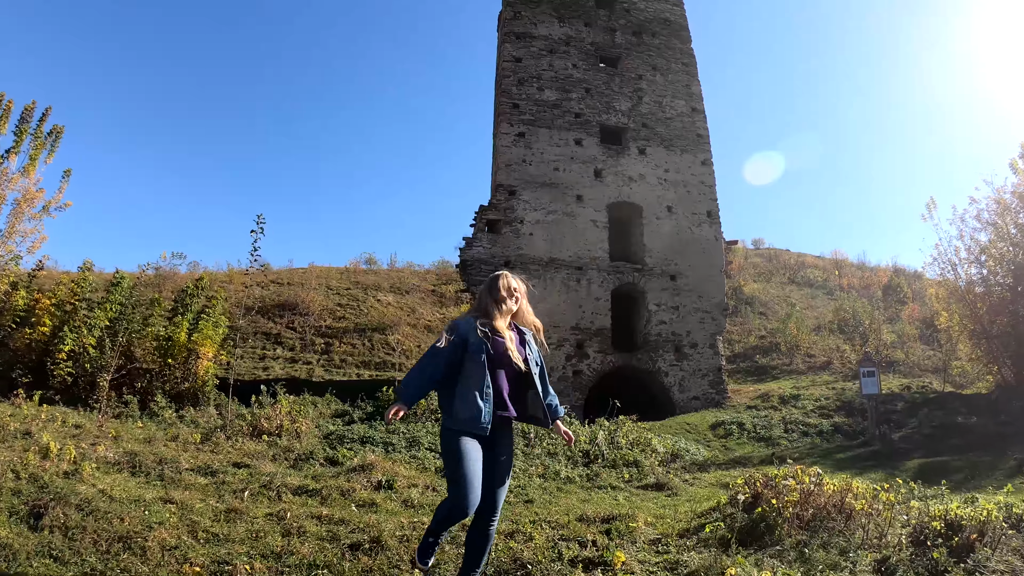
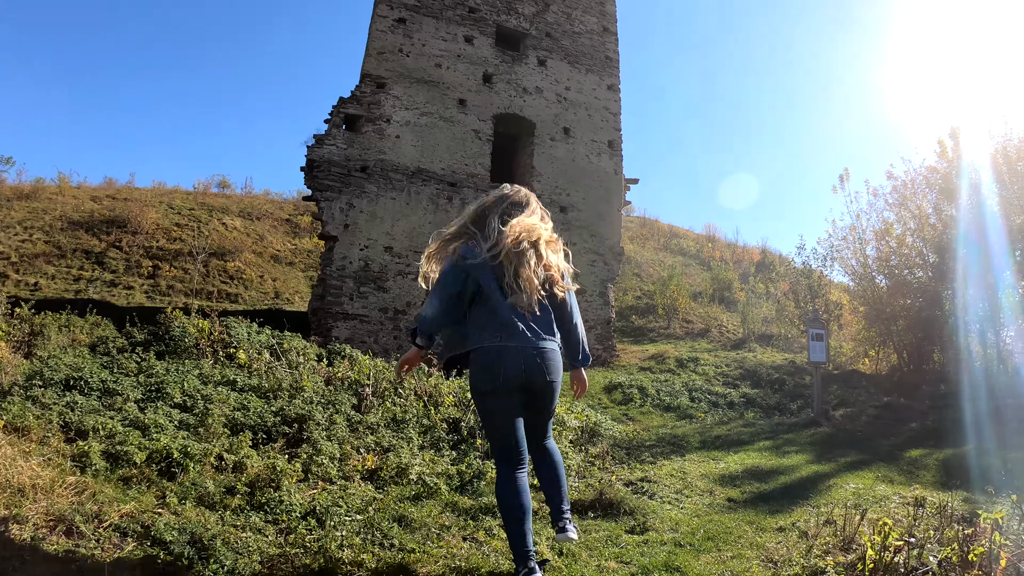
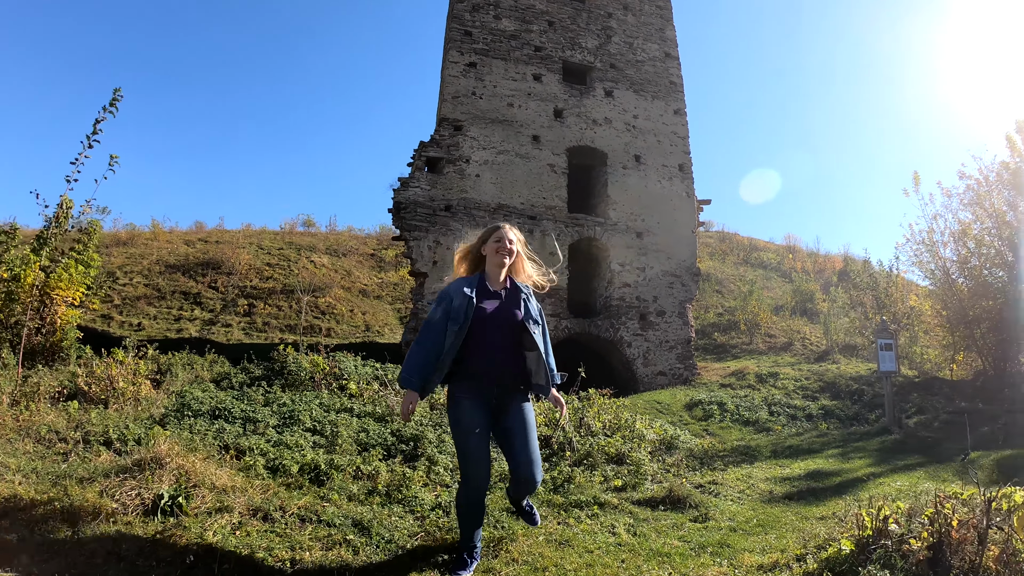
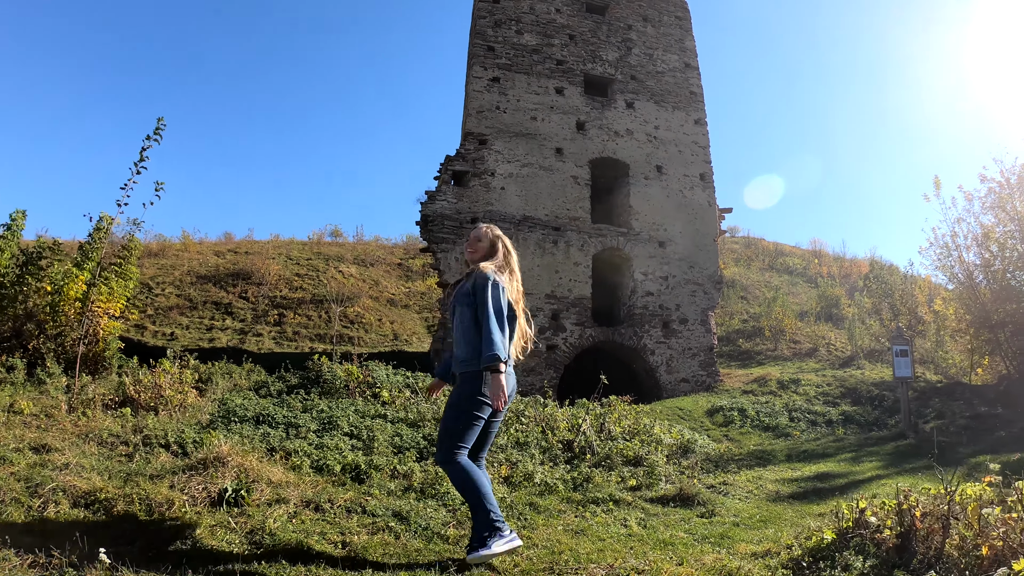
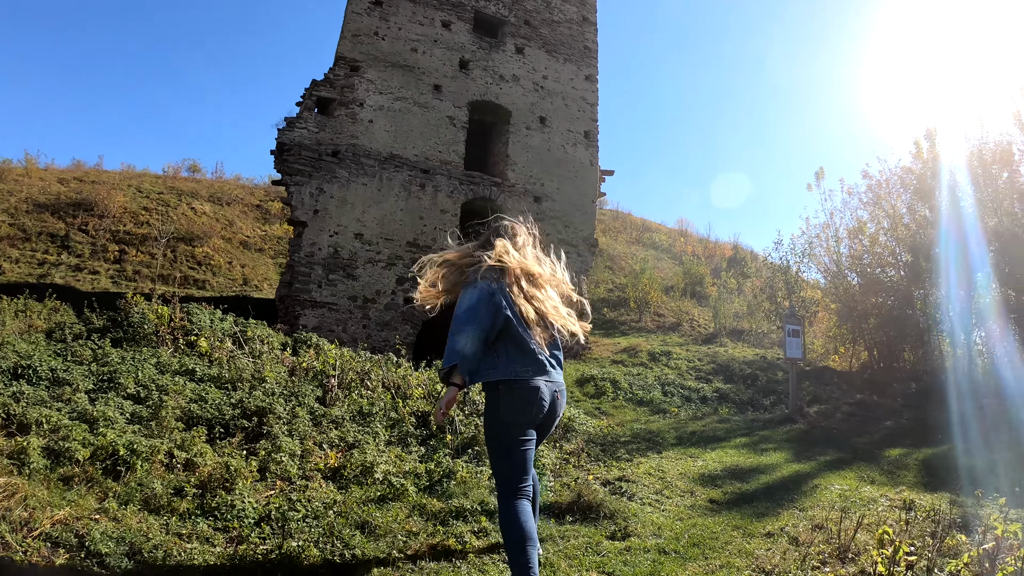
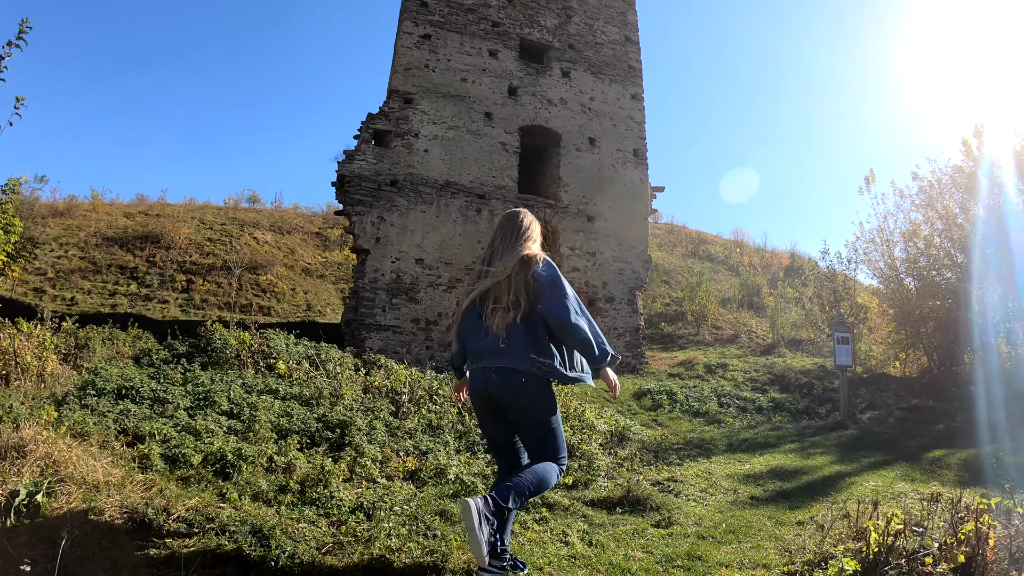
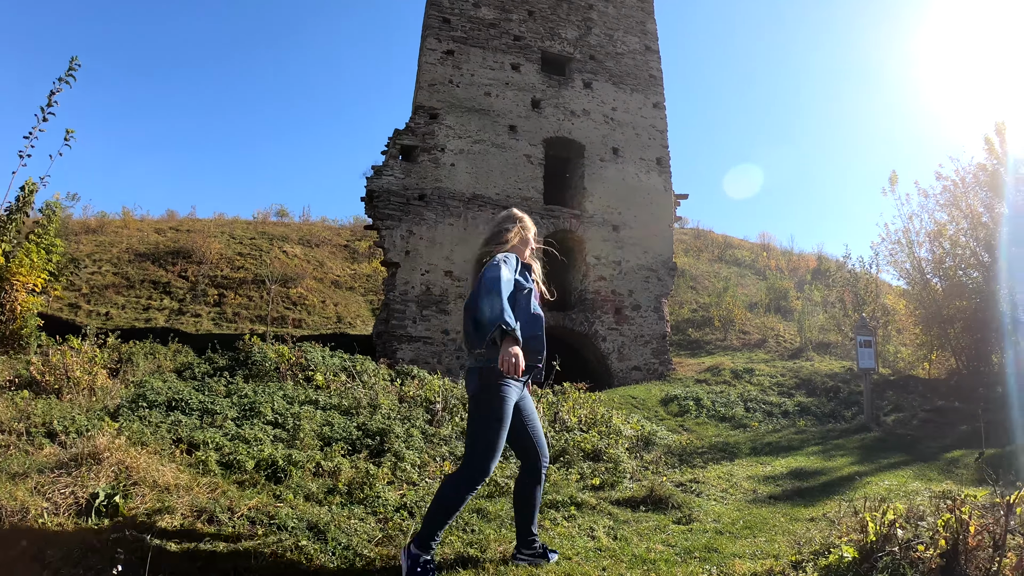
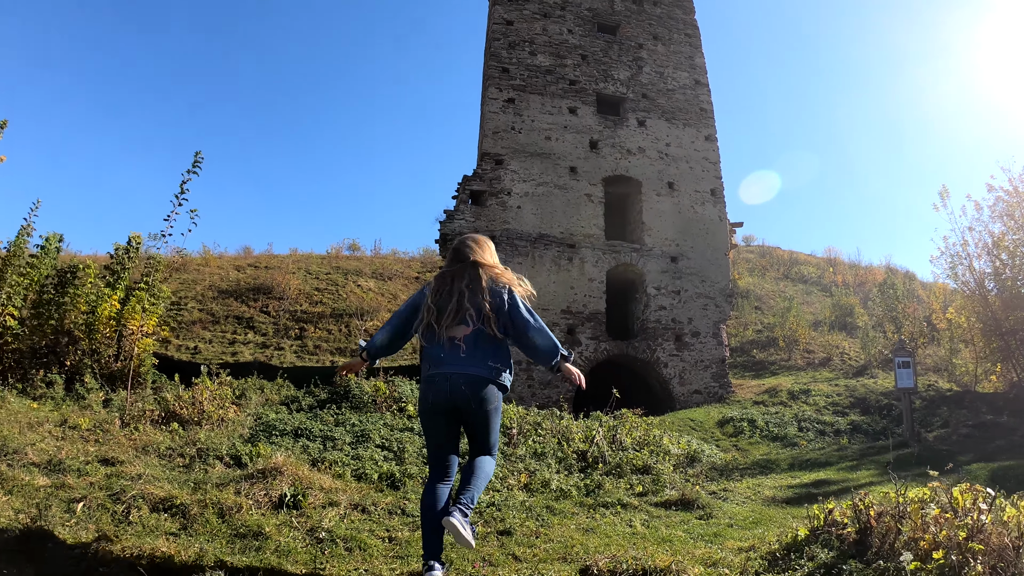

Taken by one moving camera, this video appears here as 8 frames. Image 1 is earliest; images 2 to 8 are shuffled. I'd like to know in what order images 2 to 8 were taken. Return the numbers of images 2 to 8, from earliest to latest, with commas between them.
8, 4, 3, 7, 6, 2, 5
